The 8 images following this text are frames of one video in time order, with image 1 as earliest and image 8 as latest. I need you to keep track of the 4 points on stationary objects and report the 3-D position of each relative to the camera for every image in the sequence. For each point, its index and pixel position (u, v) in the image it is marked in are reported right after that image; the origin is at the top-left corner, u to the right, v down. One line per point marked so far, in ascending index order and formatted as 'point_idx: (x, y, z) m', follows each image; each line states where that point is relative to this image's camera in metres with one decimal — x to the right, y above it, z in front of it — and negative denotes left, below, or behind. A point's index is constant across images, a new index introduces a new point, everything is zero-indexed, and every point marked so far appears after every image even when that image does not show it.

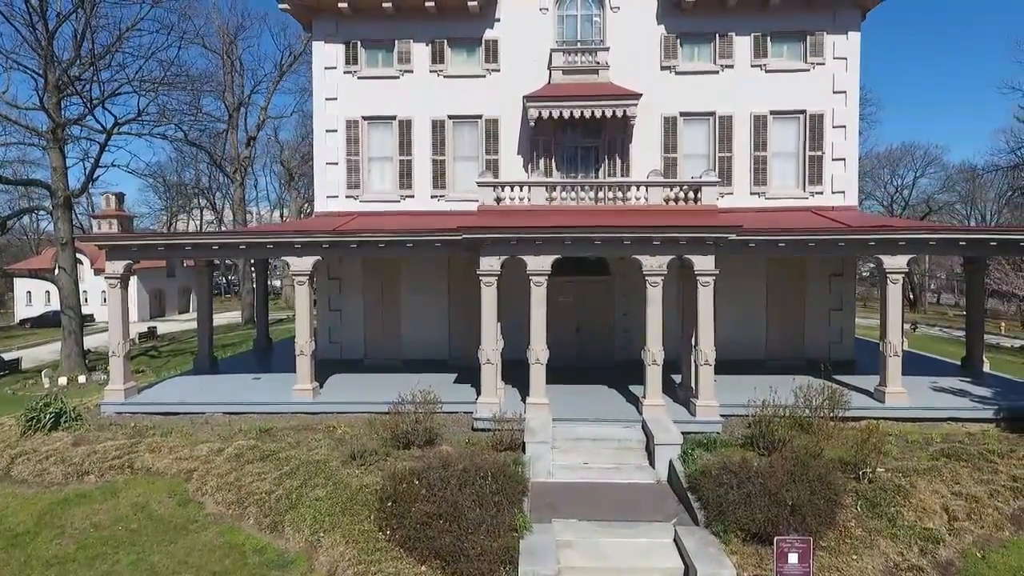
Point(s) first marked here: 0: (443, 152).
0: (-1.7, +3.3, +15.1) m
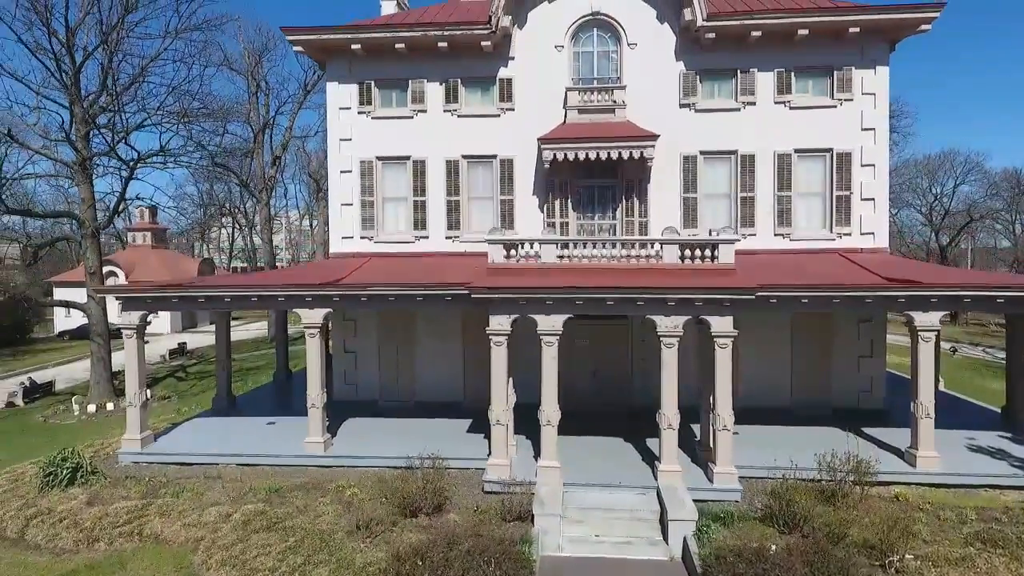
0: (-1.3, +2.3, +15.0) m
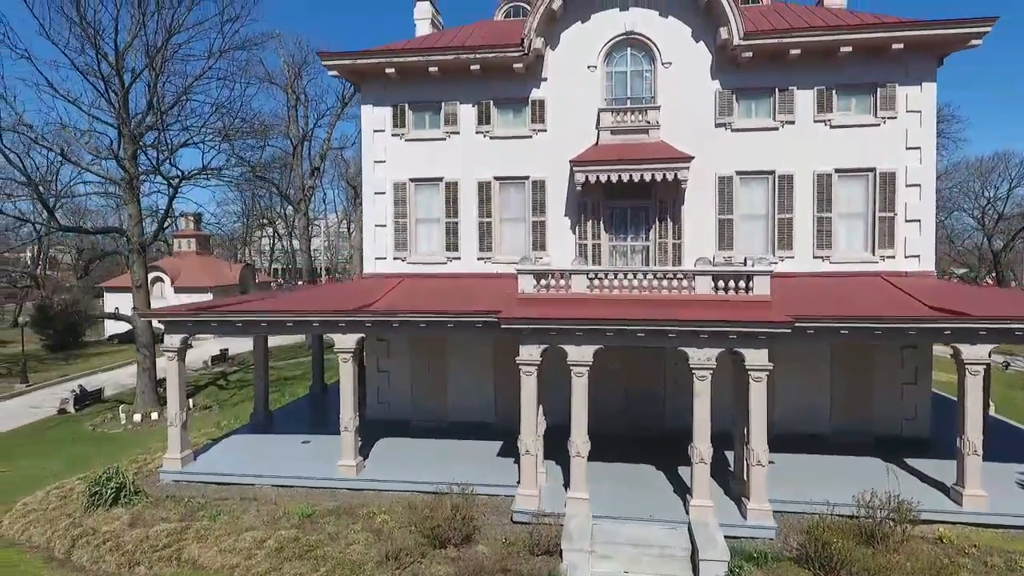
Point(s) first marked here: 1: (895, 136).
0: (-0.6, +1.8, +15.0) m
1: (+8.5, +3.3, +13.6) m
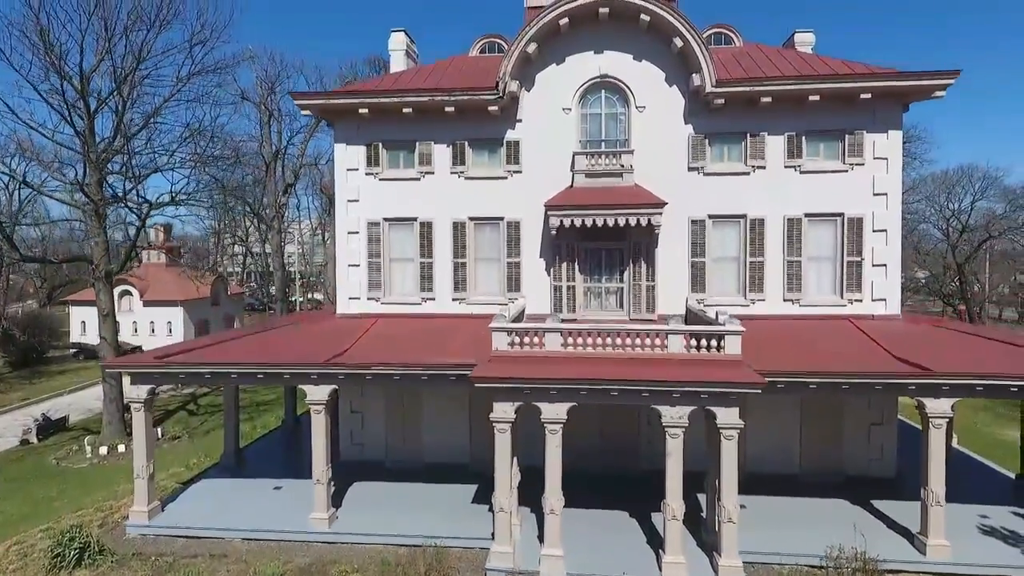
0: (-1.2, +0.8, +14.9) m
1: (+7.9, +2.4, +13.9) m
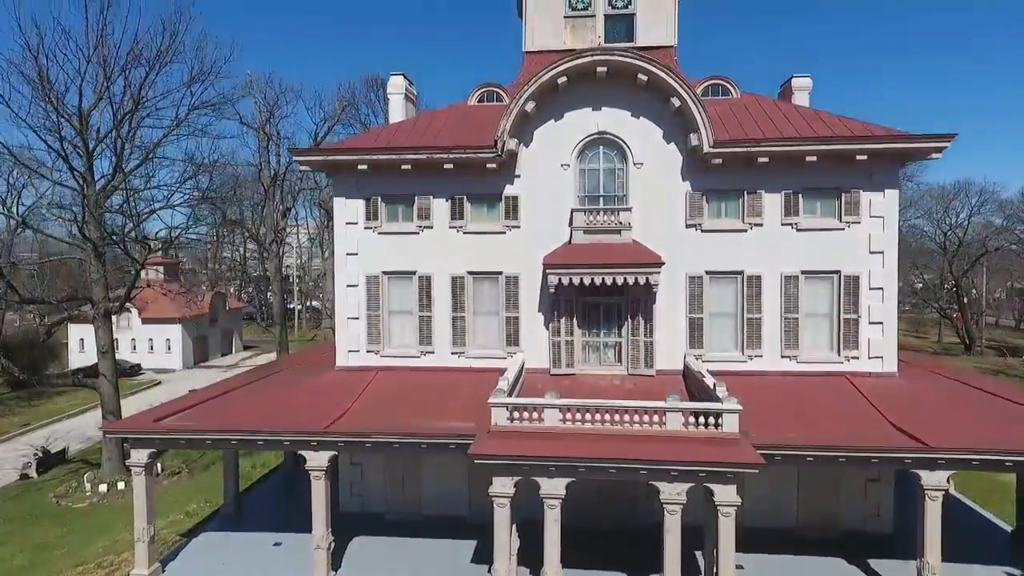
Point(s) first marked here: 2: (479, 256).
0: (-1.2, -0.5, +15.0) m
1: (+7.9, +1.1, +14.0) m
2: (-0.8, +0.8, +14.9) m
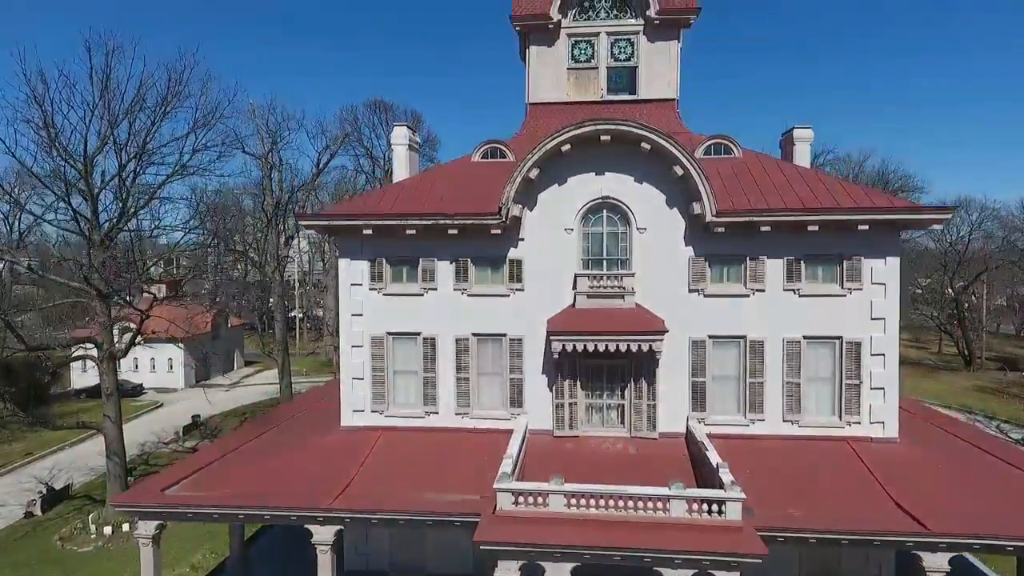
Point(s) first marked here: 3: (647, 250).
0: (-1.1, -2.0, +15.1) m
1: (+8.0, -0.4, +14.1) m
2: (-0.7, -0.7, +15.0) m
3: (+3.2, +0.9, +14.6) m
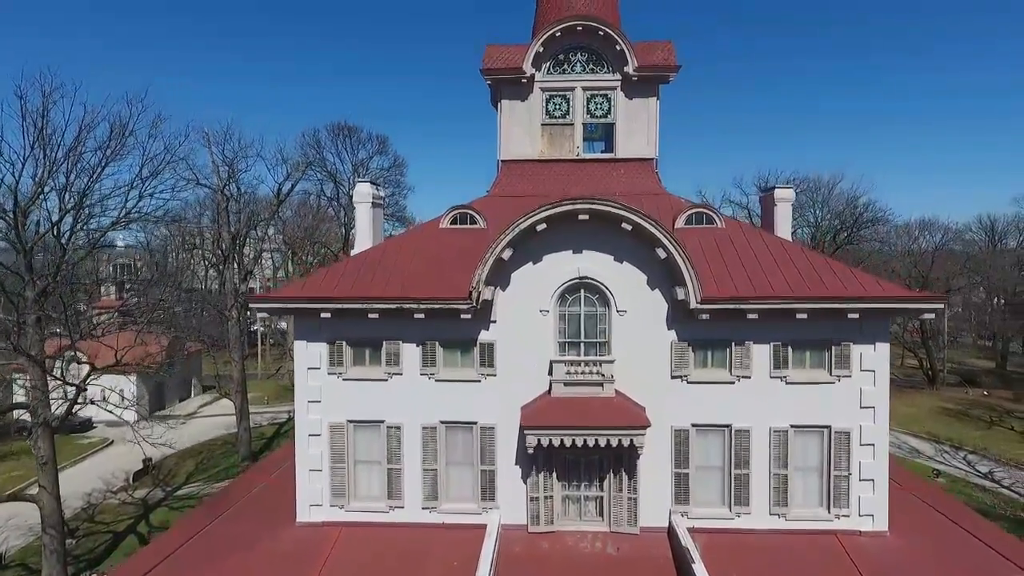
0: (-1.8, -3.9, +14.0) m
1: (+7.3, -2.3, +13.4) m
2: (-1.4, -2.6, +13.9) m
3: (+2.6, -1.0, +13.7) m
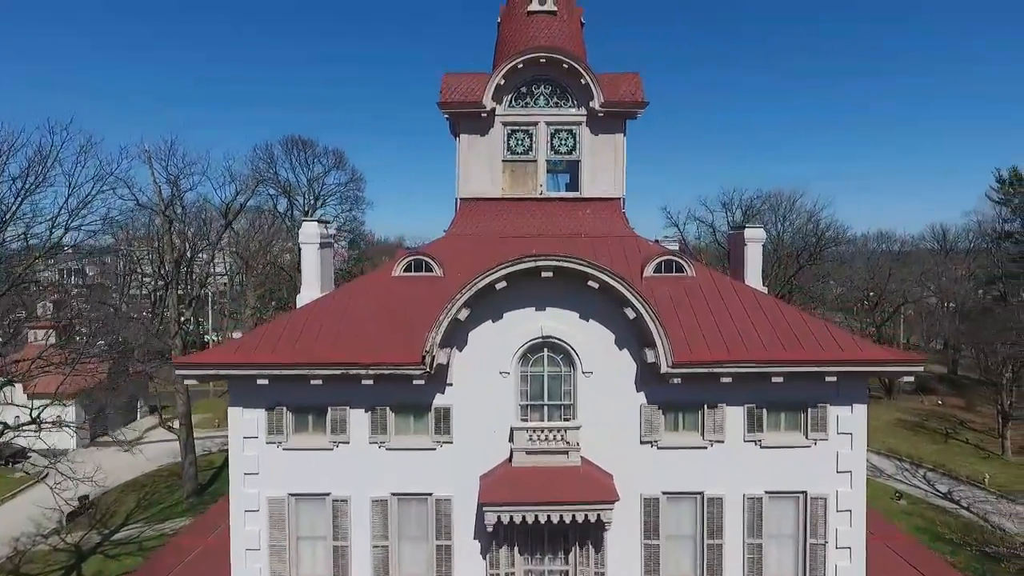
0: (-2.6, -5.2, +12.8) m
1: (+6.5, -3.5, +12.7) m
2: (-2.2, -3.9, +12.8) m
3: (+1.7, -2.2, +12.7) m
